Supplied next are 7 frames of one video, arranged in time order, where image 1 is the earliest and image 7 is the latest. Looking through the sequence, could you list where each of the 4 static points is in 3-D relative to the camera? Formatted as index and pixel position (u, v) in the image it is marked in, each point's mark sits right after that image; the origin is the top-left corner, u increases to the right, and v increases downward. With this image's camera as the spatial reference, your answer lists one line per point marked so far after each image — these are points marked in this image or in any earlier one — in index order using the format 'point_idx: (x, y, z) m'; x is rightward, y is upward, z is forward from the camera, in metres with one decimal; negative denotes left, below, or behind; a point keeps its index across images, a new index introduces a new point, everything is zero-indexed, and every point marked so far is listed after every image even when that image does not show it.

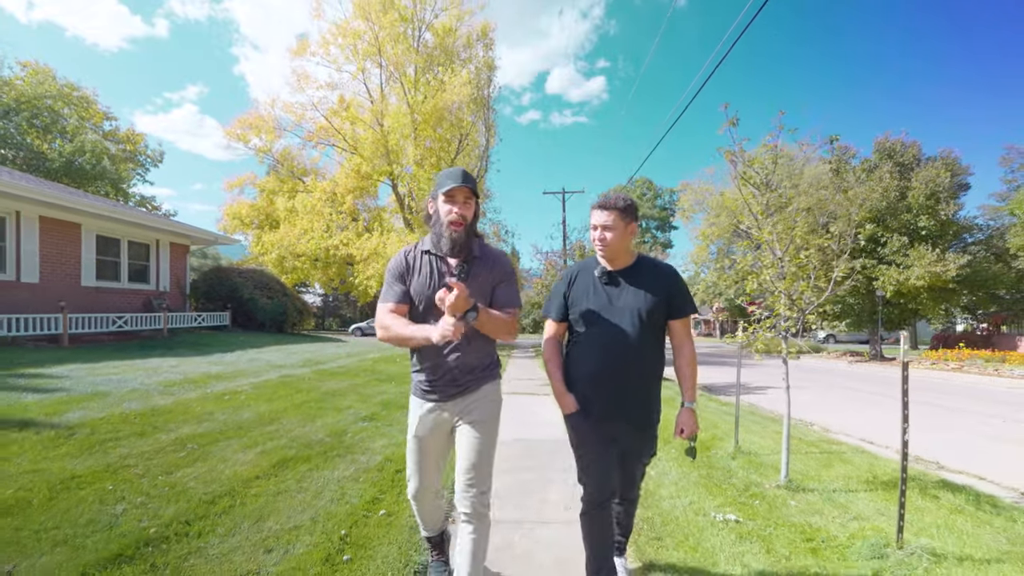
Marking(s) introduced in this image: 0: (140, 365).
0: (-5.3, -1.1, +7.2) m
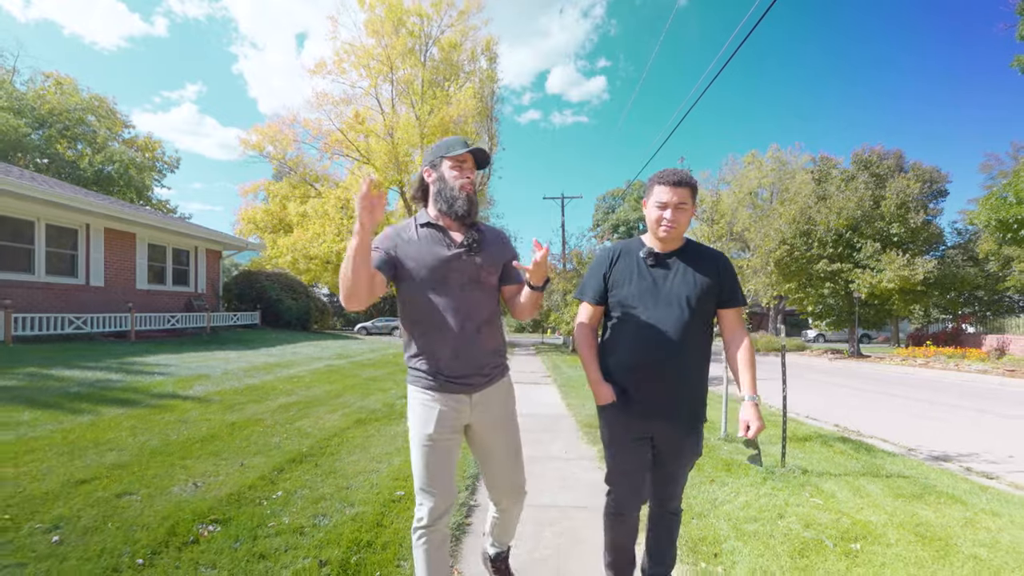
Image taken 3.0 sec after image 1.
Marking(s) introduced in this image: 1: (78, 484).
0: (-5.1, -1.2, +8.7) m
1: (-2.5, -1.1, +2.9) m
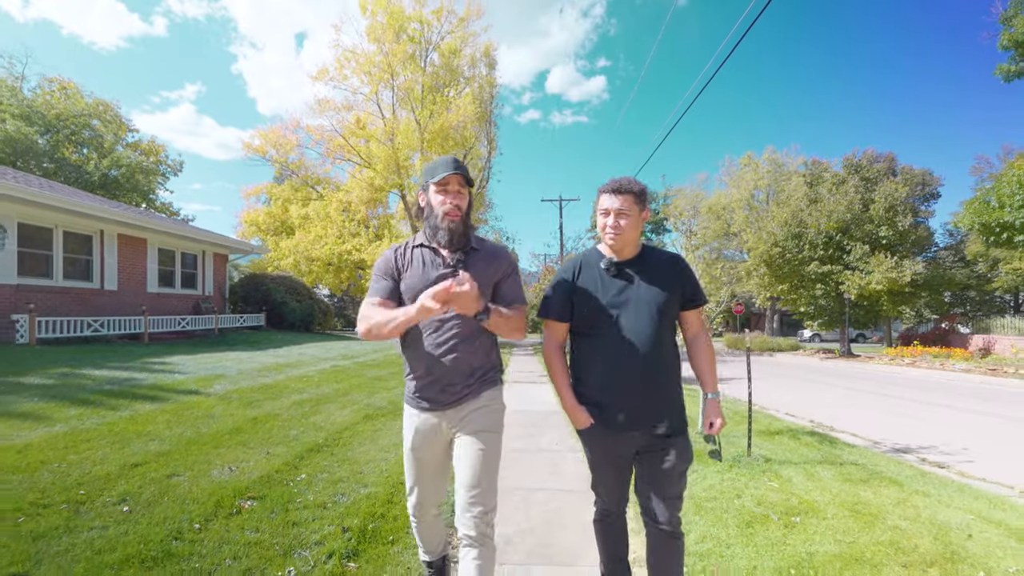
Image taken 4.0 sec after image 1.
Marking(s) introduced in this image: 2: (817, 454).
0: (-5.2, -1.2, +9.2) m
1: (-2.5, -1.2, +3.3) m
2: (+3.0, -1.6, +5.0) m
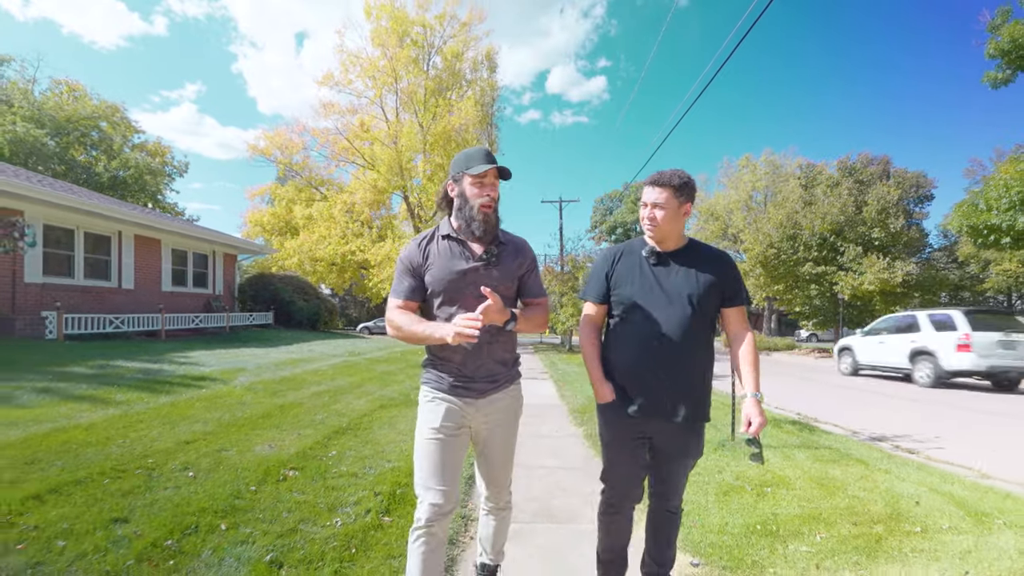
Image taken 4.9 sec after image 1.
0: (-5.1, -1.2, +9.6) m
1: (-2.5, -1.2, +3.8) m
2: (+3.1, -1.6, +5.5) m
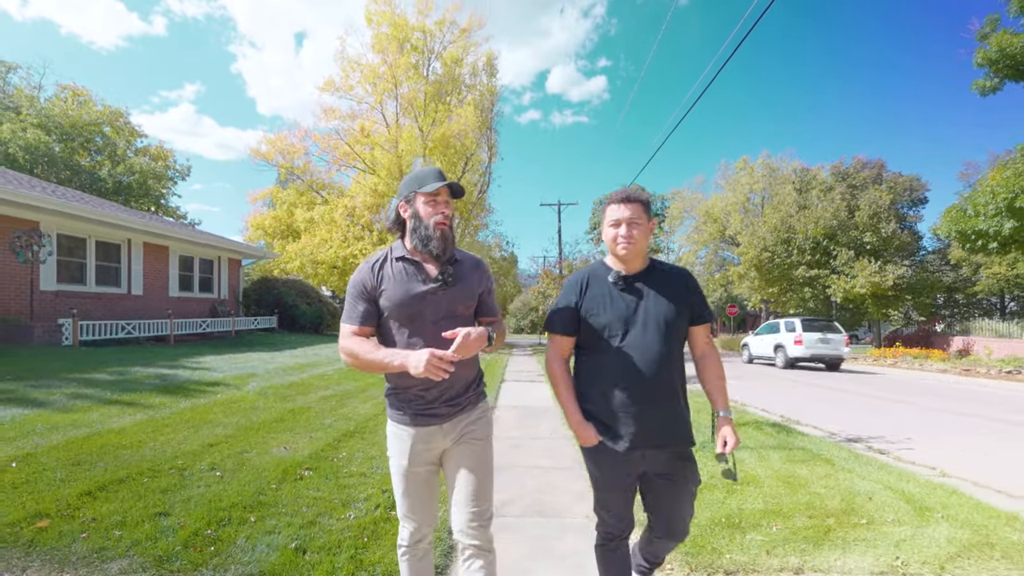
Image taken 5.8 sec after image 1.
0: (-5.2, -1.4, +10.0) m
1: (-2.5, -1.3, +4.2) m
2: (+3.0, -1.8, +5.9) m
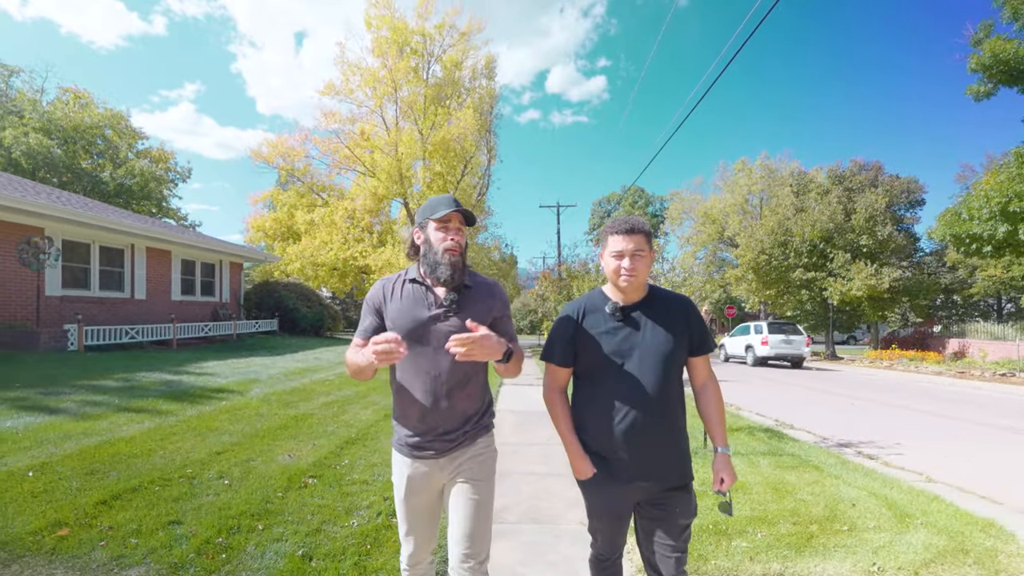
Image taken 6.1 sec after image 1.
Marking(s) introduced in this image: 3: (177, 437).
0: (-5.2, -1.5, +10.1) m
1: (-2.5, -1.4, +4.3) m
2: (+3.0, -1.9, +6.0) m
3: (-3.1, -1.4, +4.6) m
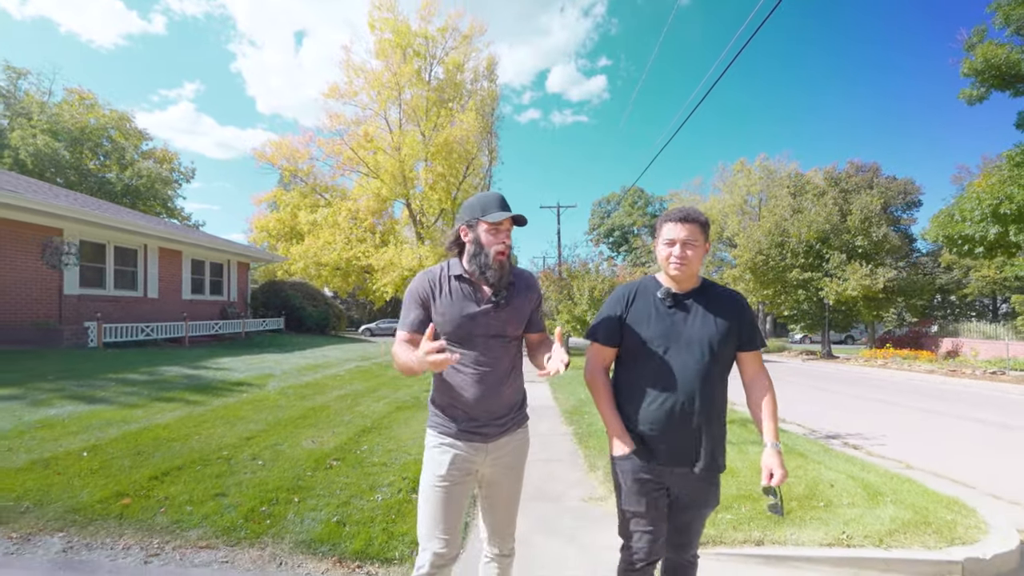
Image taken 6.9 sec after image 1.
0: (-5.1, -1.5, +10.5) m
1: (-2.5, -1.4, +4.7) m
2: (+3.0, -1.9, +6.4) m
3: (-3.0, -1.4, +5.0) m
